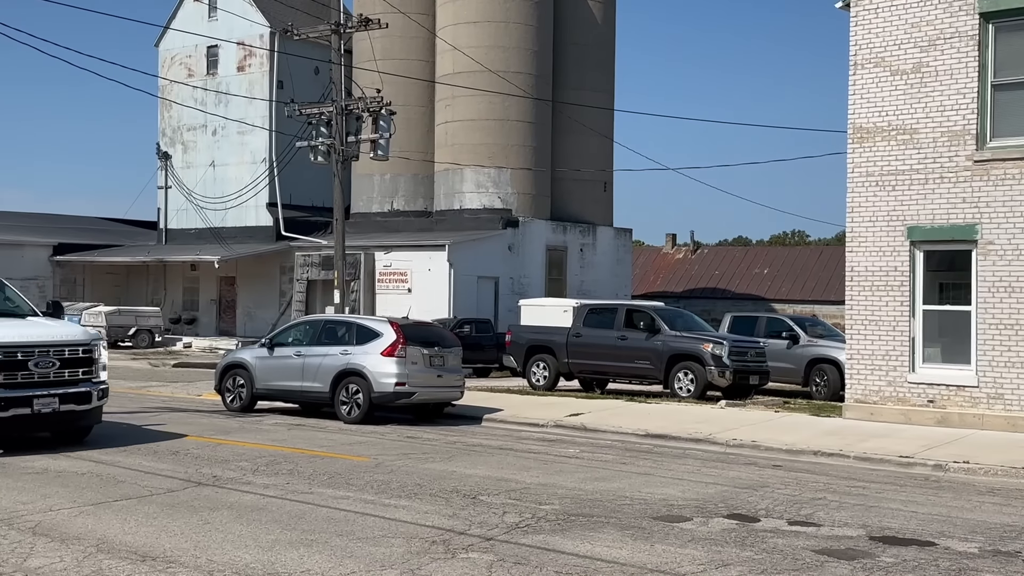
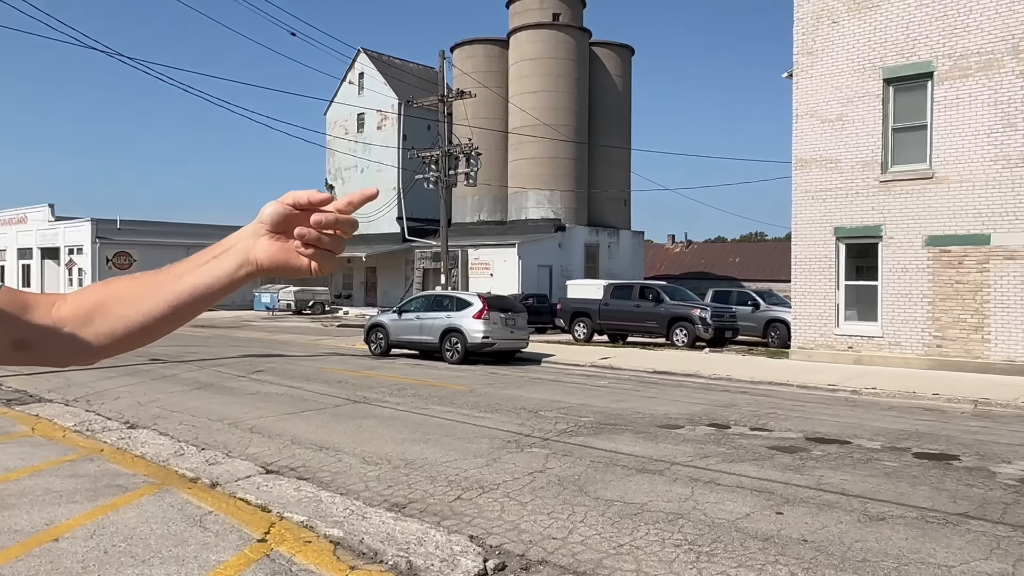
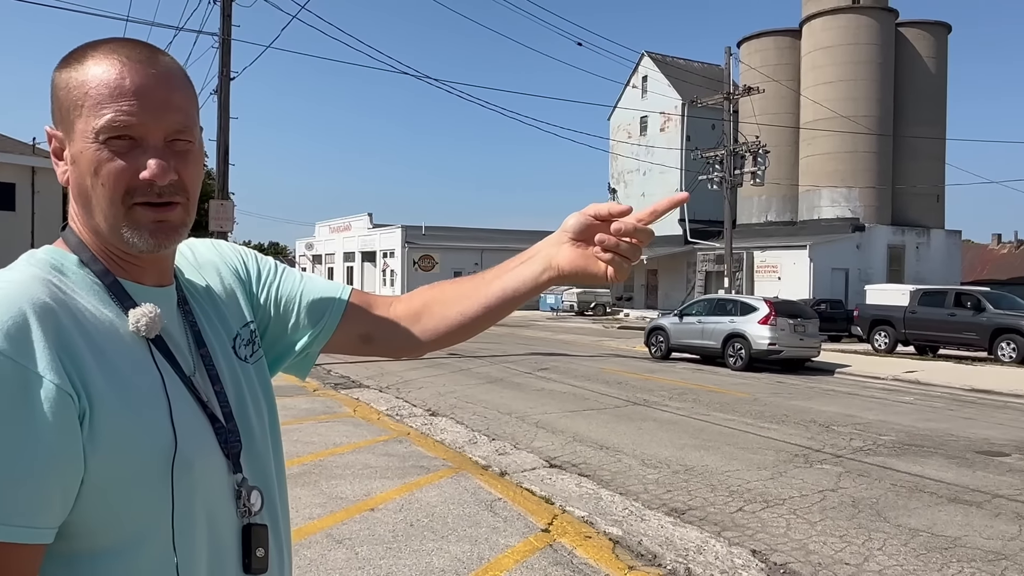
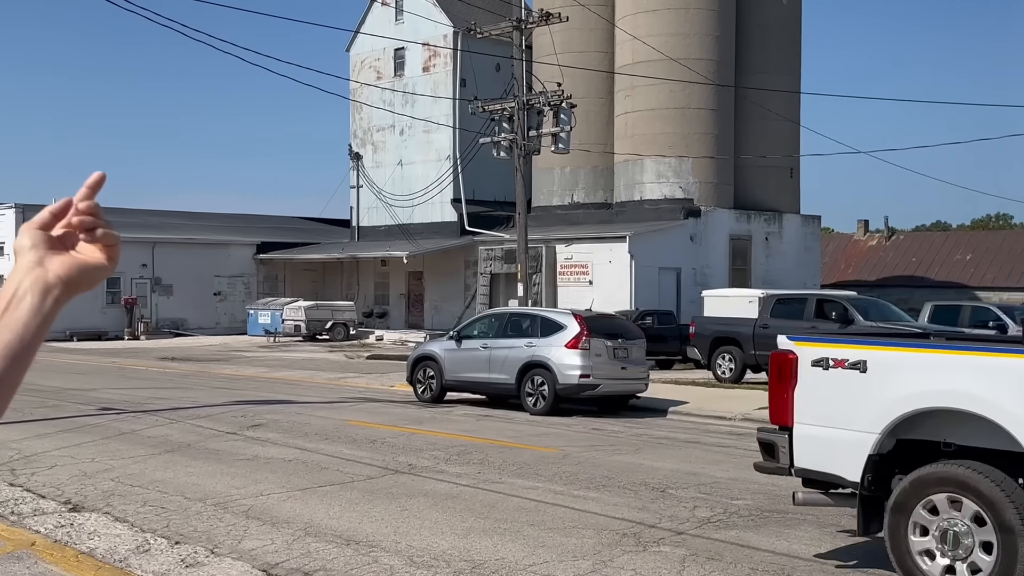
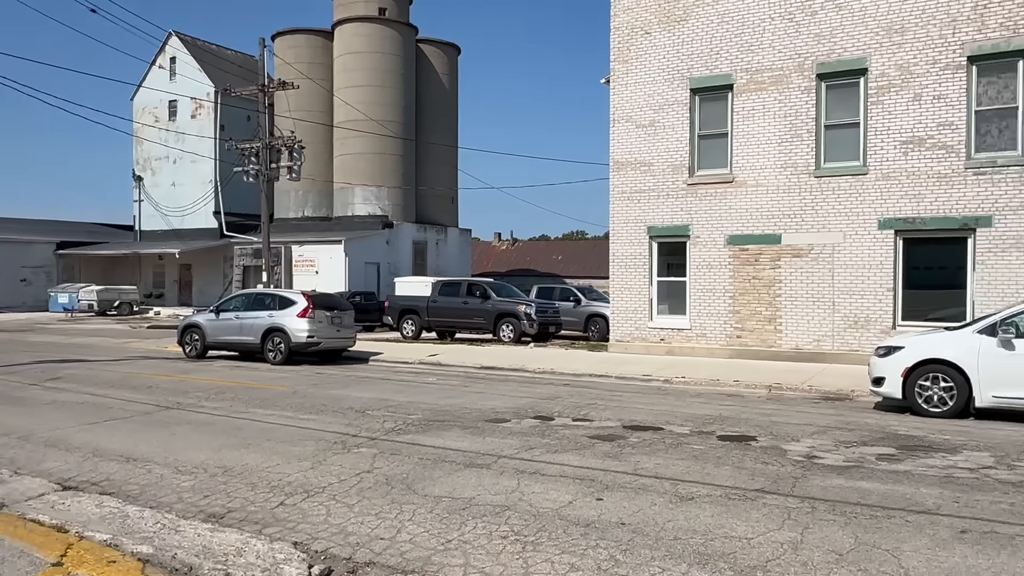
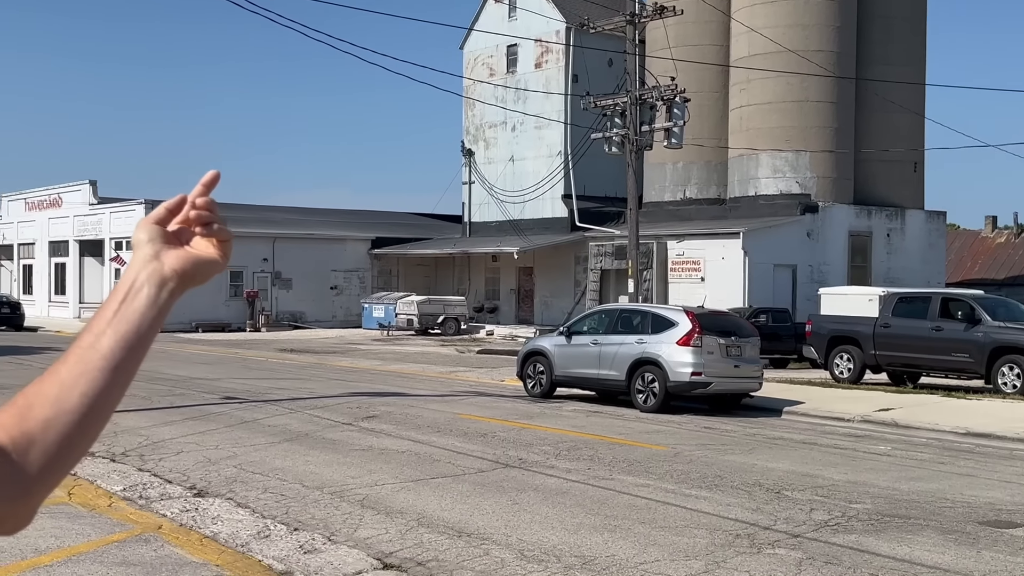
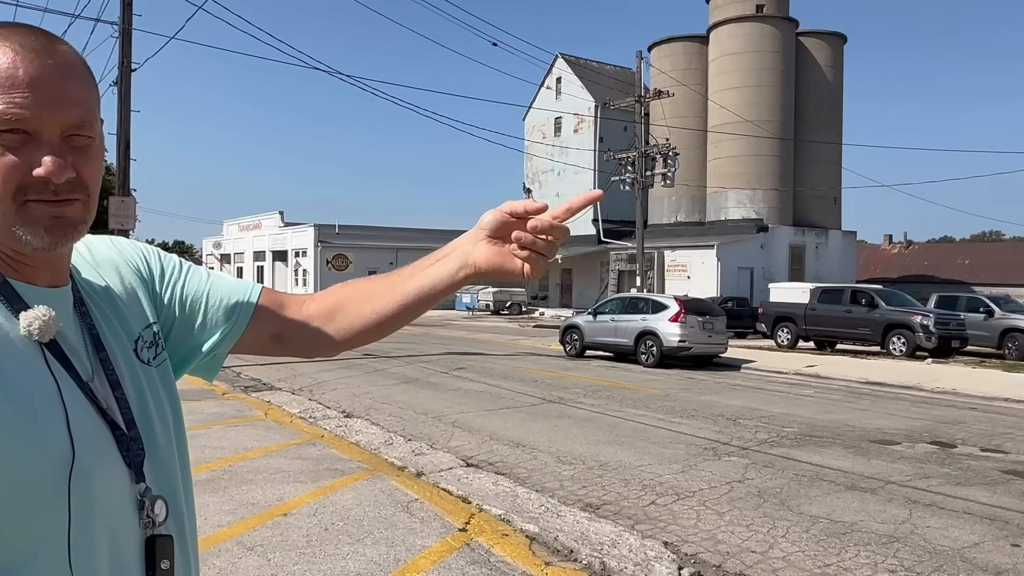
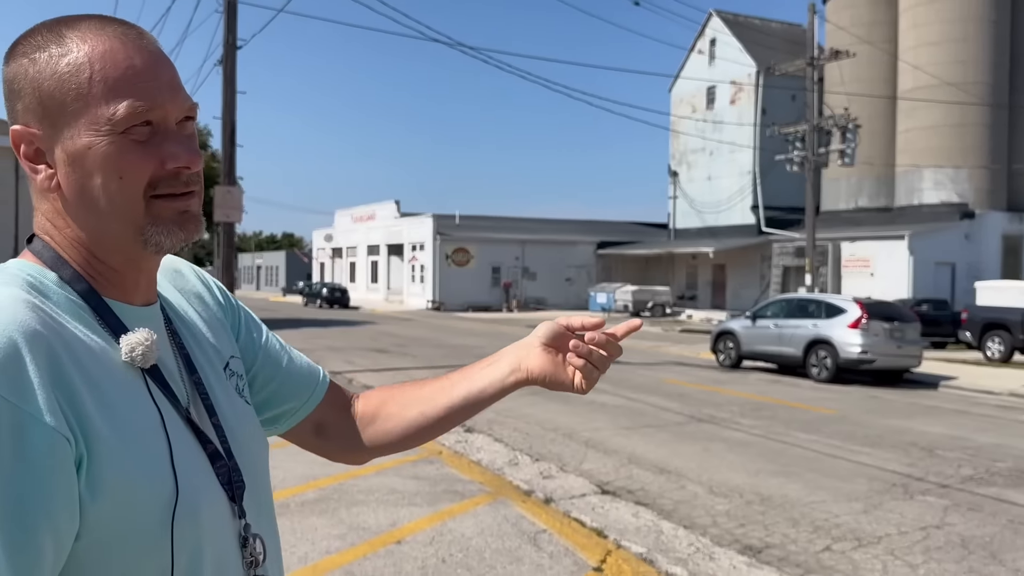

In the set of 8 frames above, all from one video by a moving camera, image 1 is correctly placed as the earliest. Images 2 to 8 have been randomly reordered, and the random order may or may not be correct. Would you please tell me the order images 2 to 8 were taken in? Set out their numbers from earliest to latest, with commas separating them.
4, 6, 8, 3, 7, 2, 5
